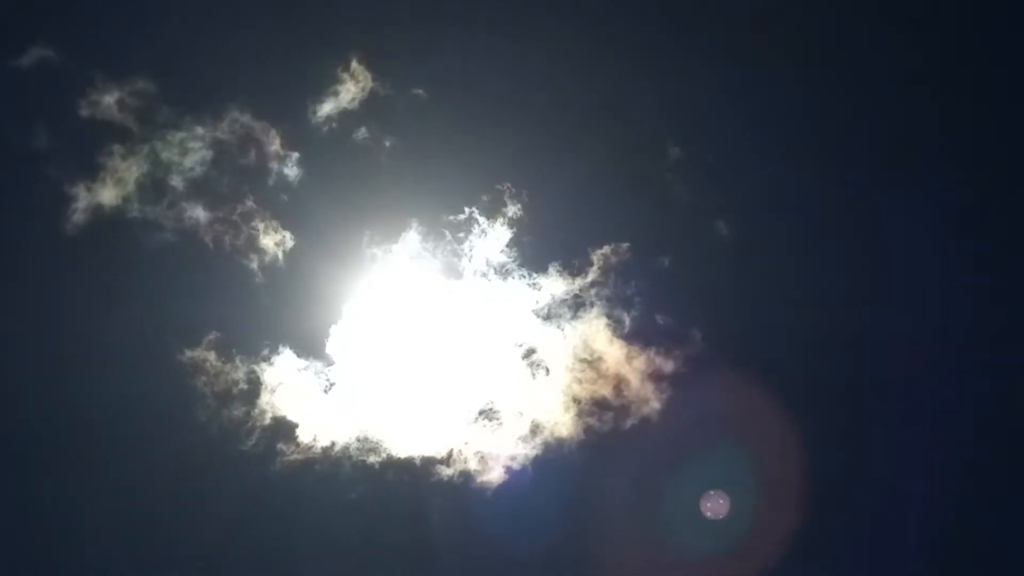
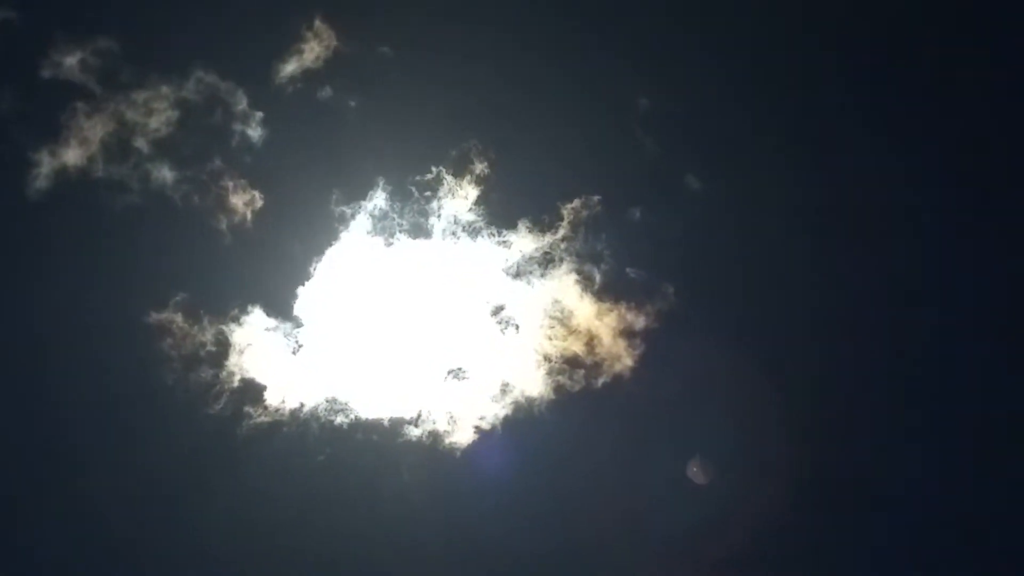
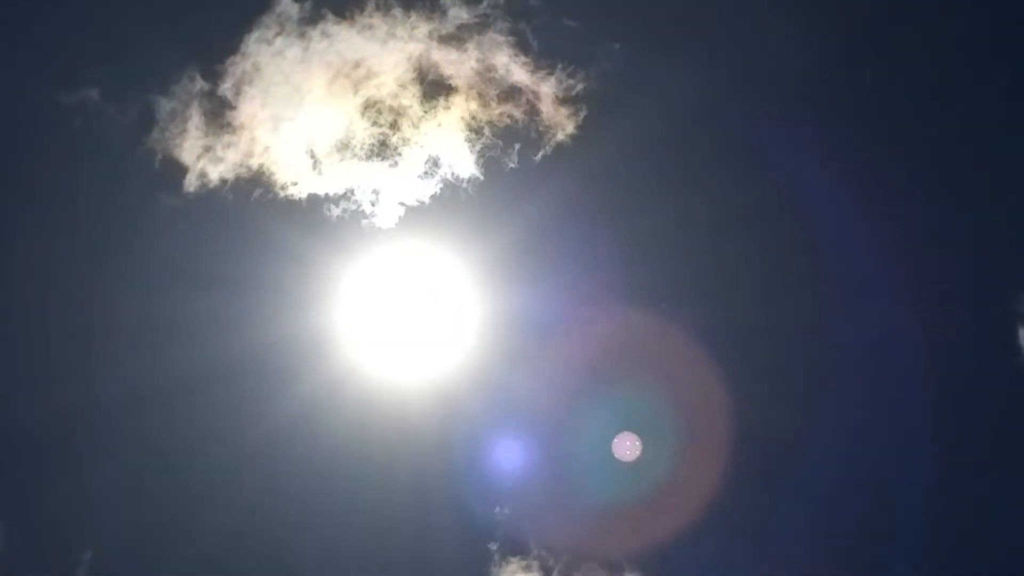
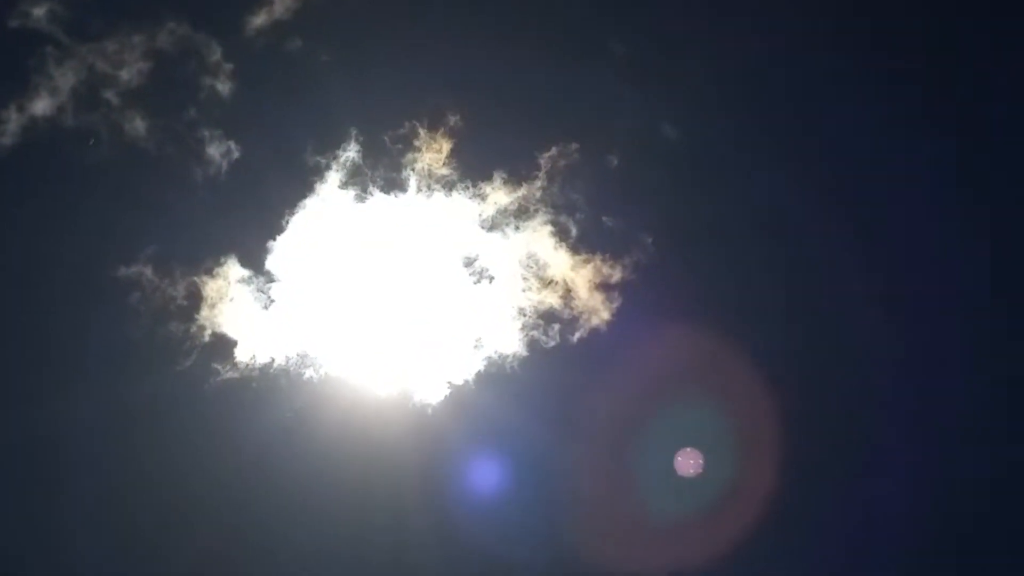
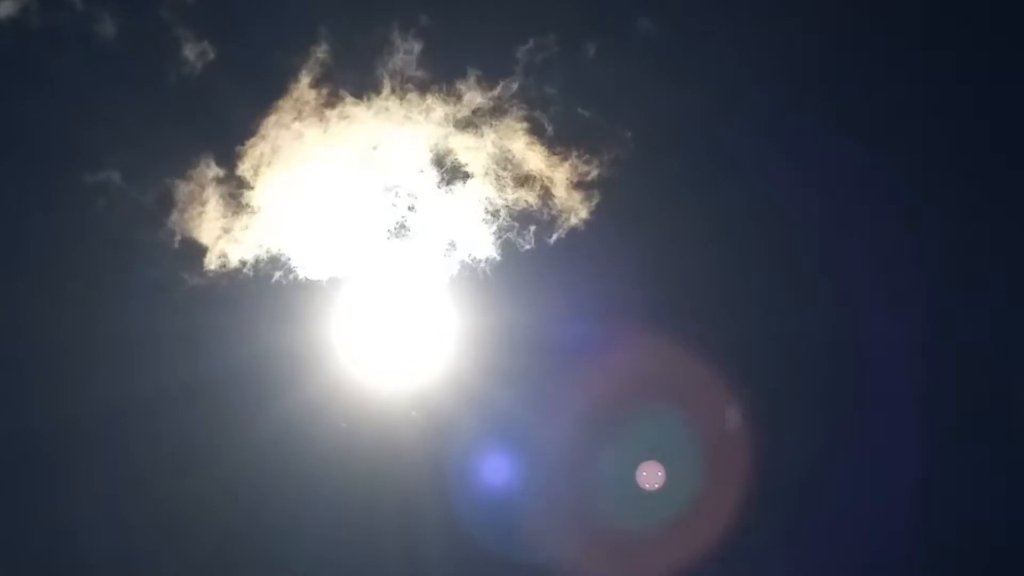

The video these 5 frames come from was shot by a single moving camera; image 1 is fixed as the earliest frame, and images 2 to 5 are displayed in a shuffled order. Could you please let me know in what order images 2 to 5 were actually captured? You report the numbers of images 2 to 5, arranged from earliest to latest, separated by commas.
2, 4, 5, 3
